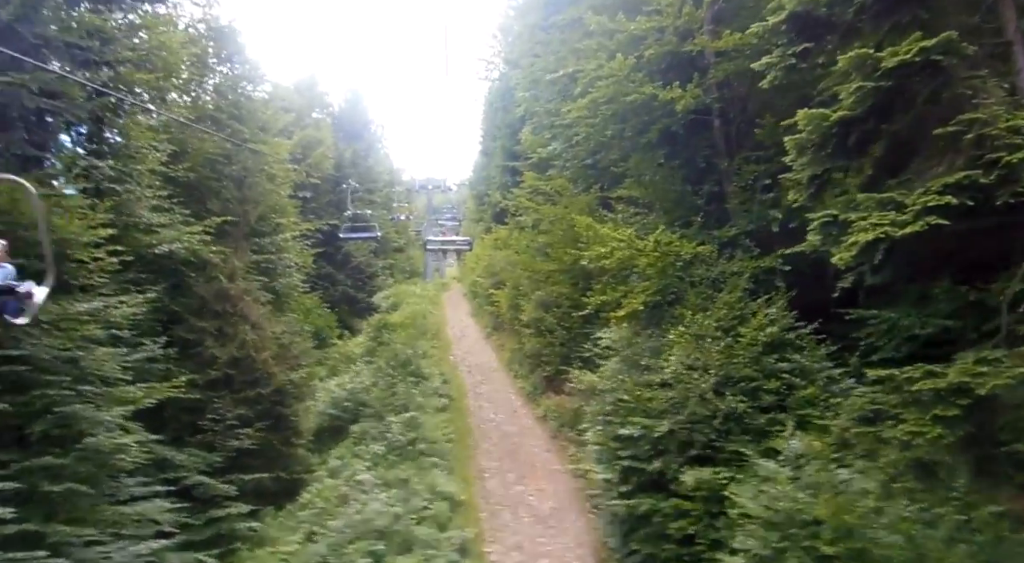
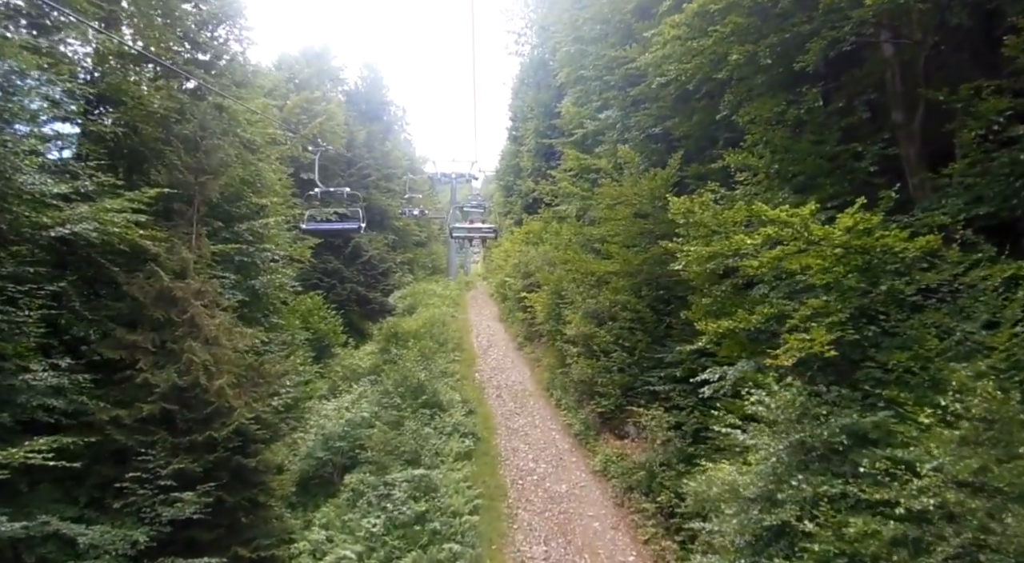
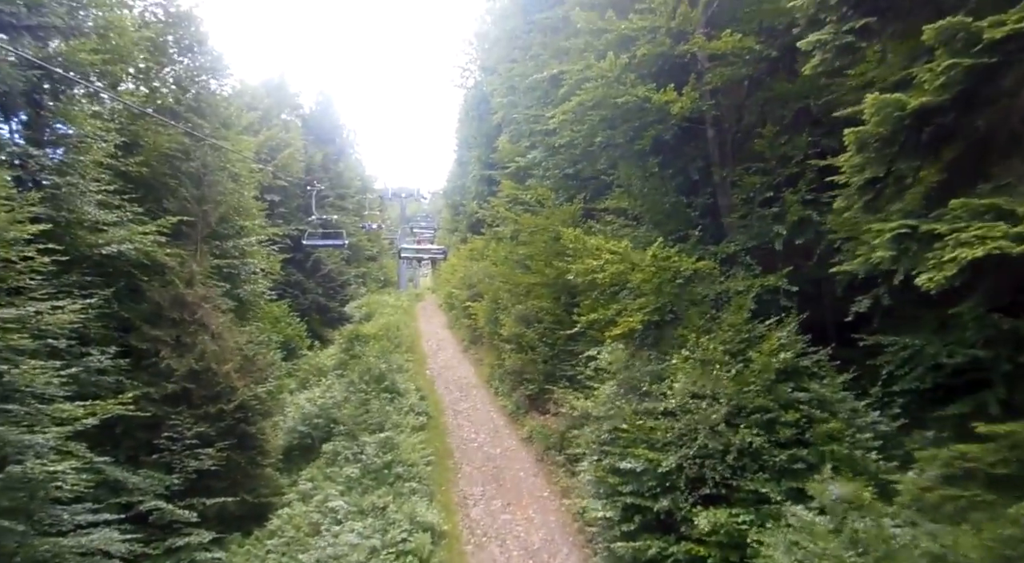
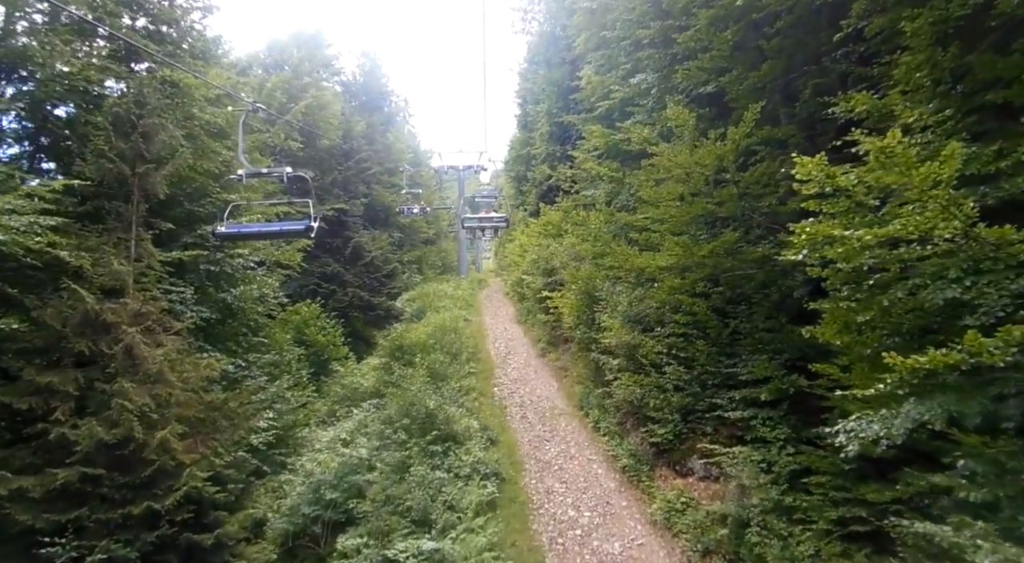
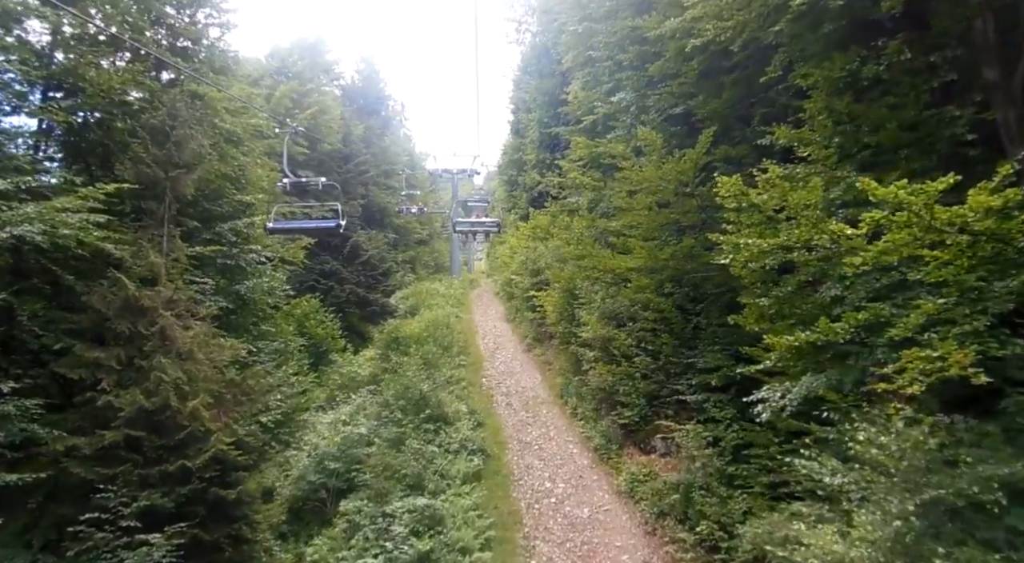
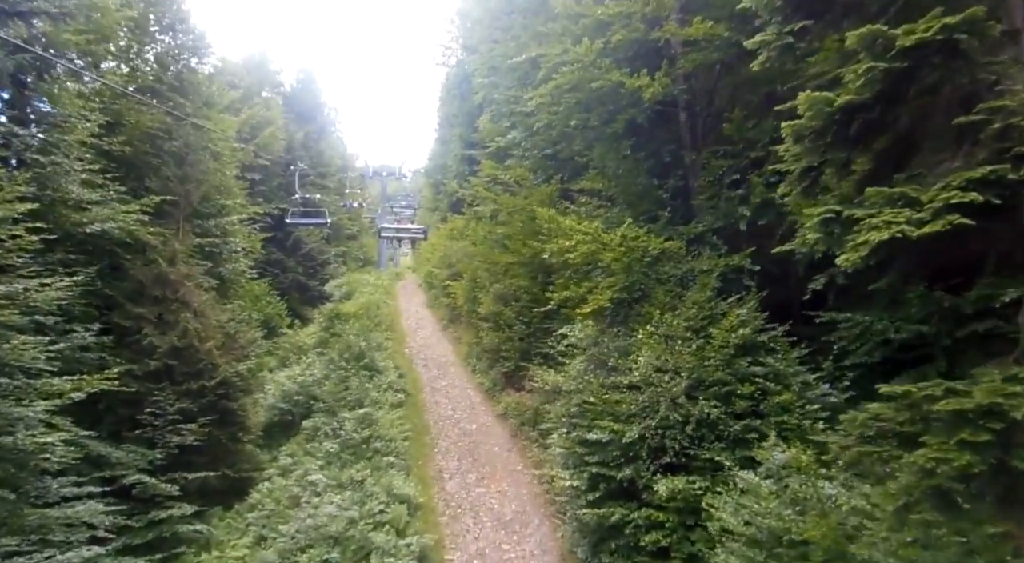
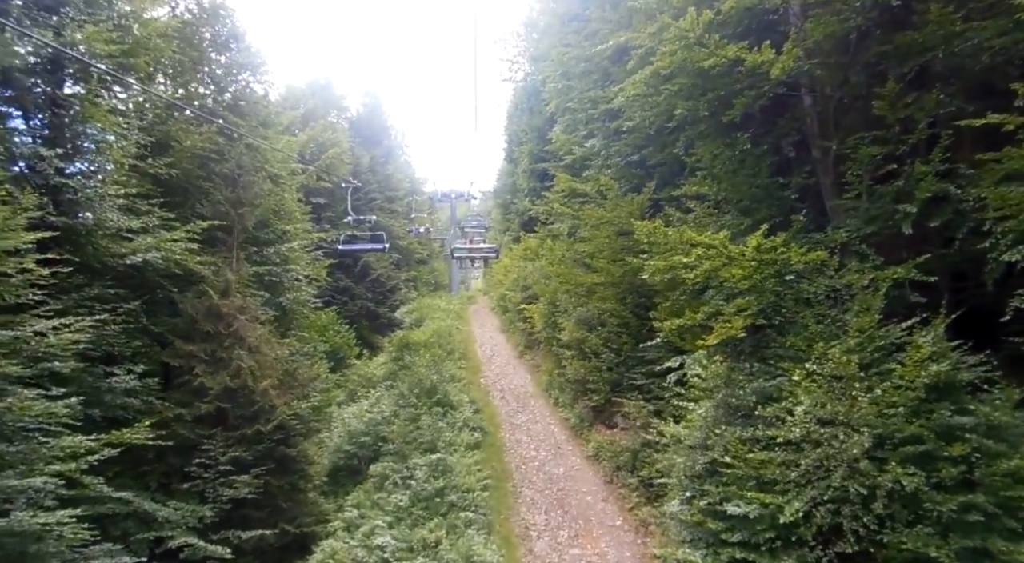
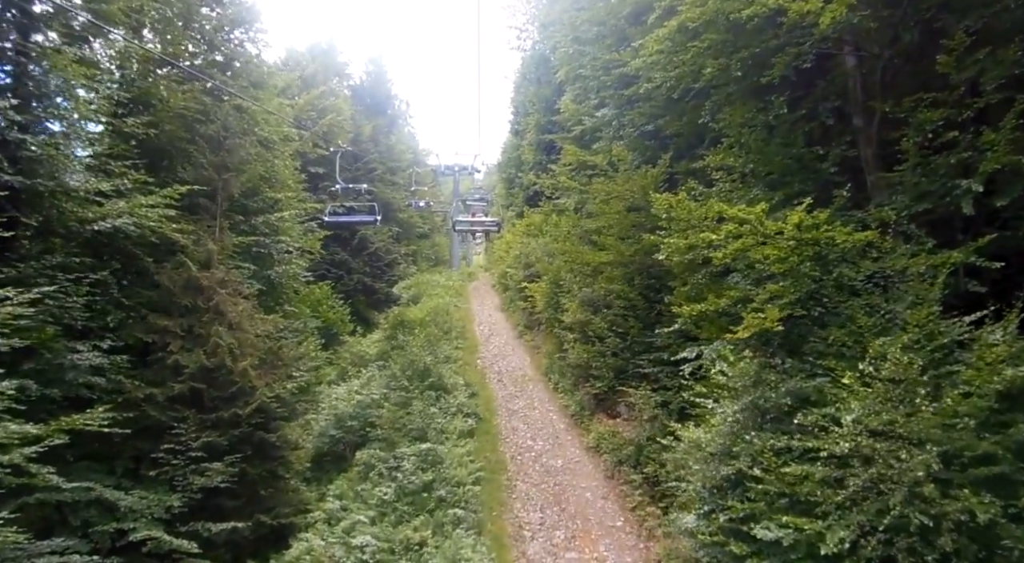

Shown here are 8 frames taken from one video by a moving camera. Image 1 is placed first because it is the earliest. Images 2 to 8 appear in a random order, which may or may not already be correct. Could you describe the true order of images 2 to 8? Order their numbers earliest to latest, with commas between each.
6, 3, 7, 8, 2, 5, 4
